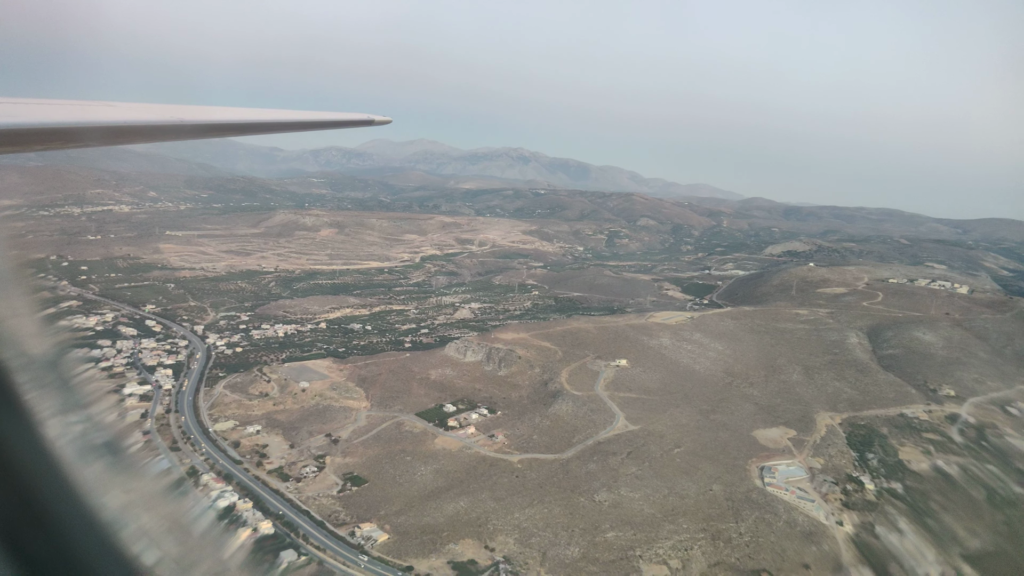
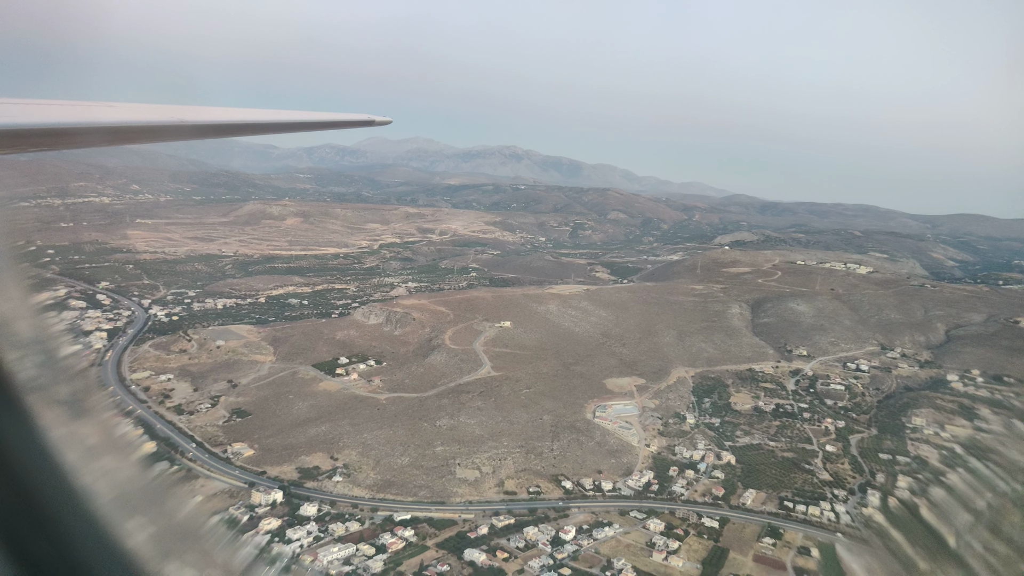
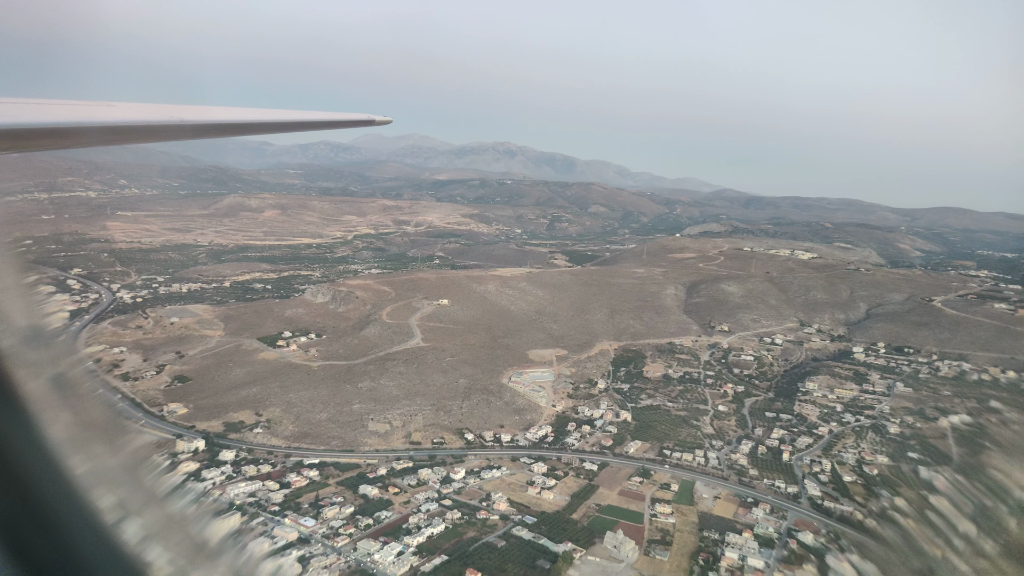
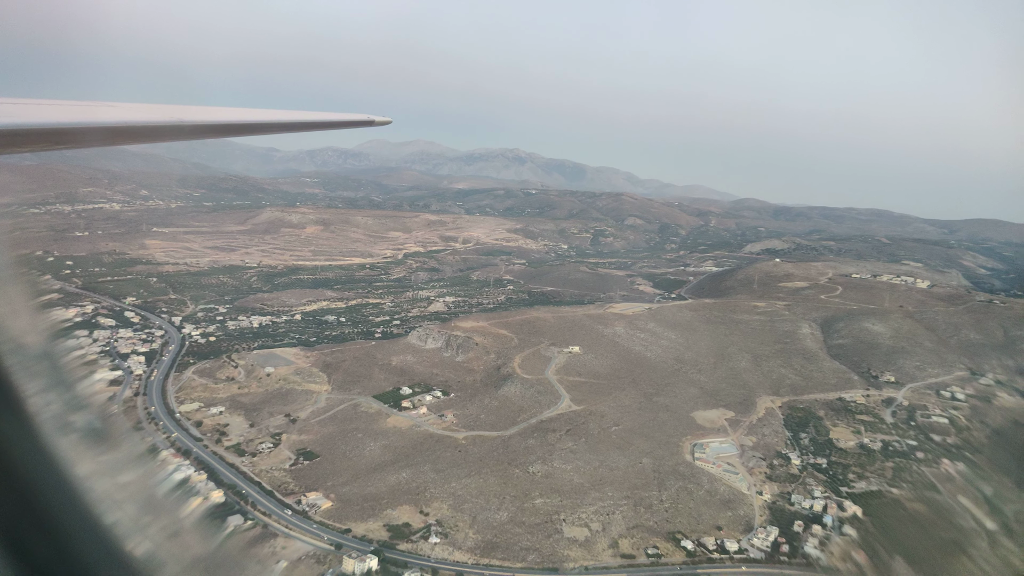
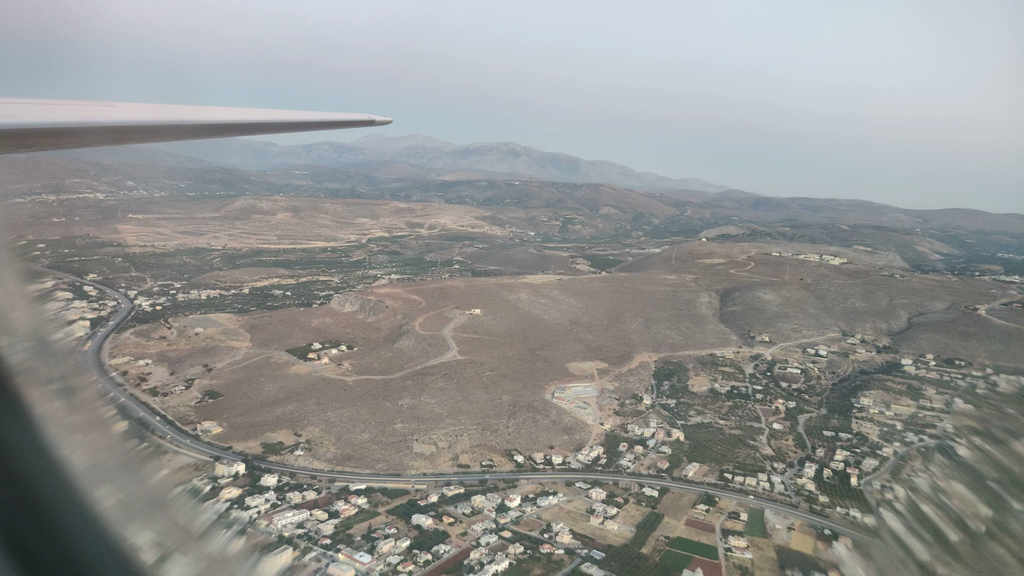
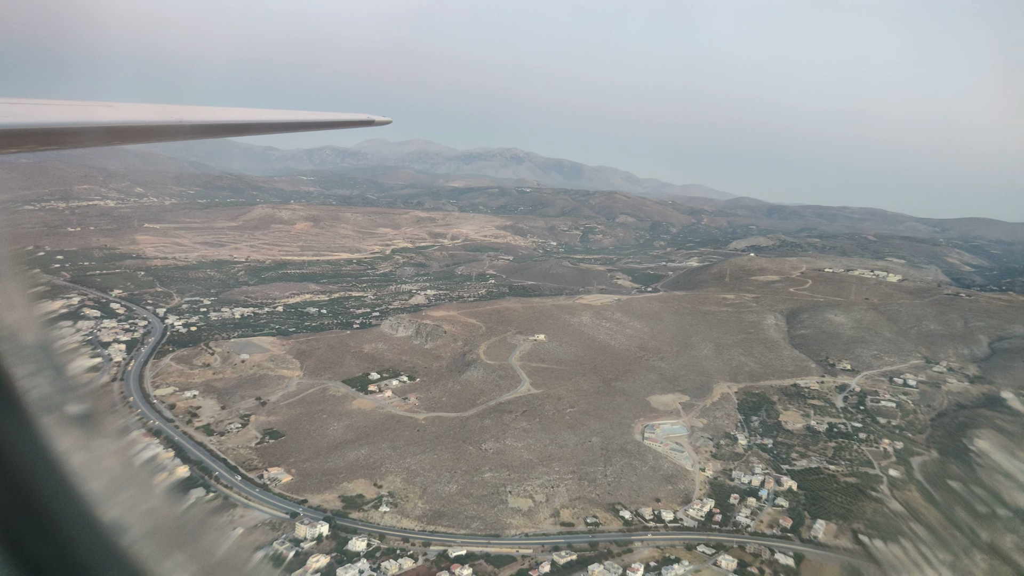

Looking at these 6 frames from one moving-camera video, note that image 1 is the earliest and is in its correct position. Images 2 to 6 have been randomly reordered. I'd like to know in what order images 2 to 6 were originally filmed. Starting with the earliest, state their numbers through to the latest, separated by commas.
4, 6, 2, 5, 3
